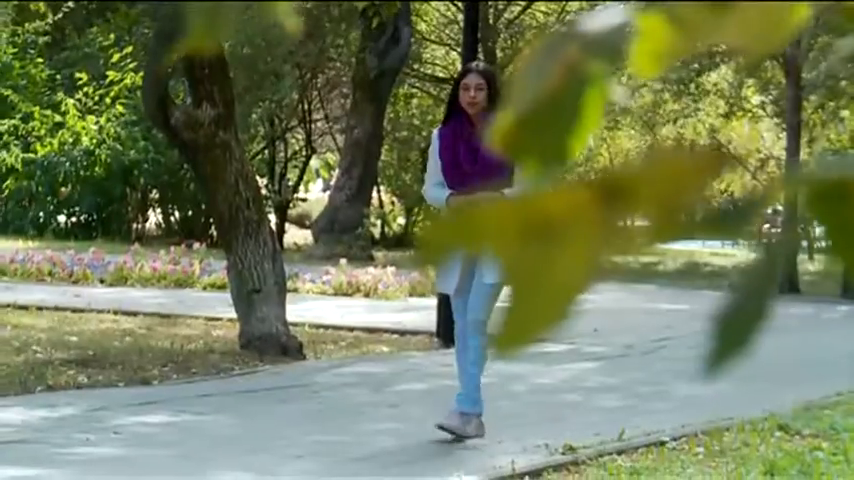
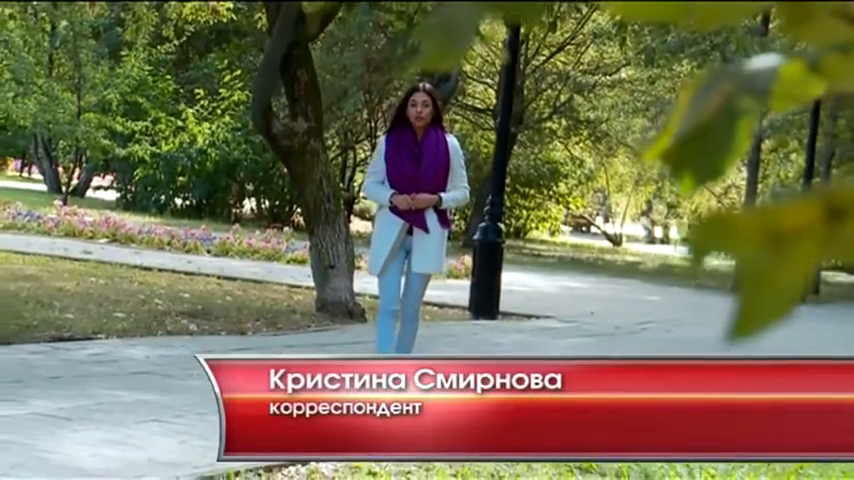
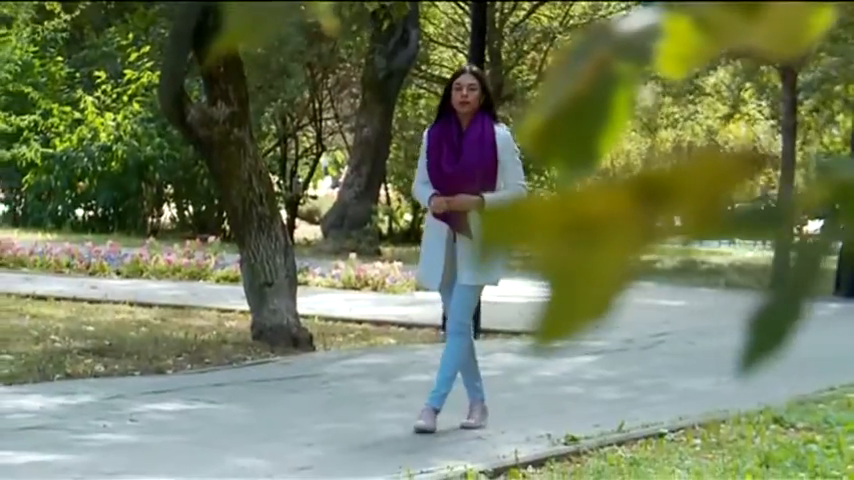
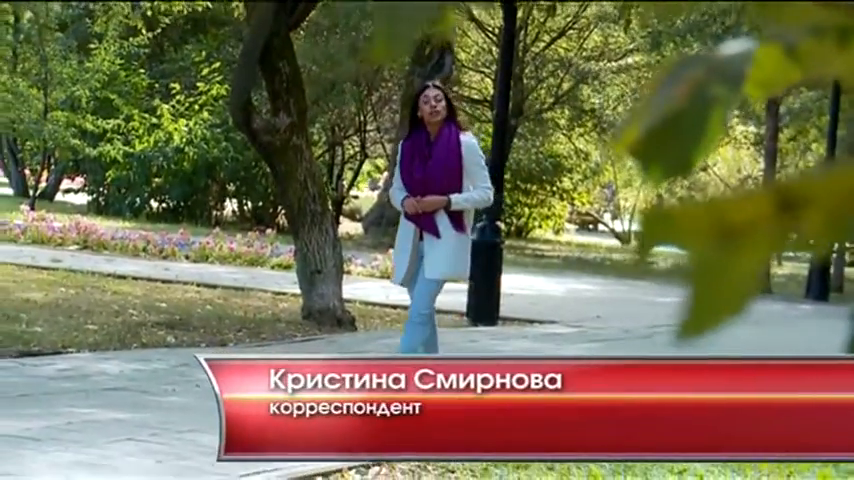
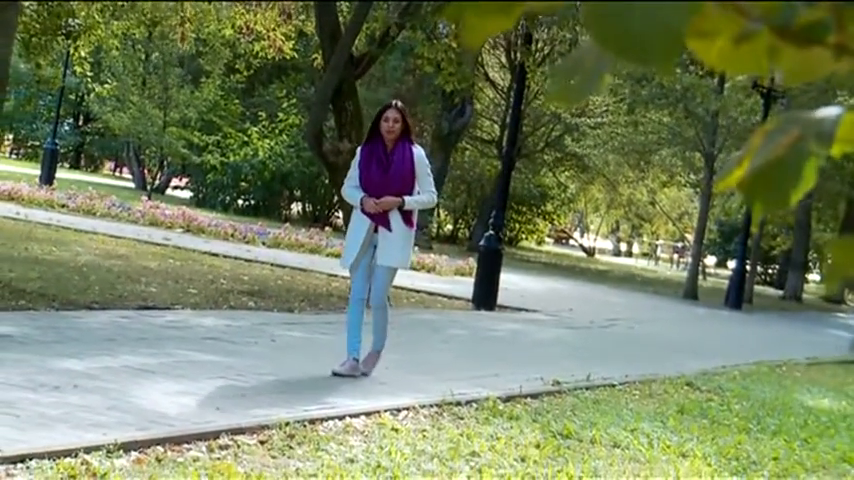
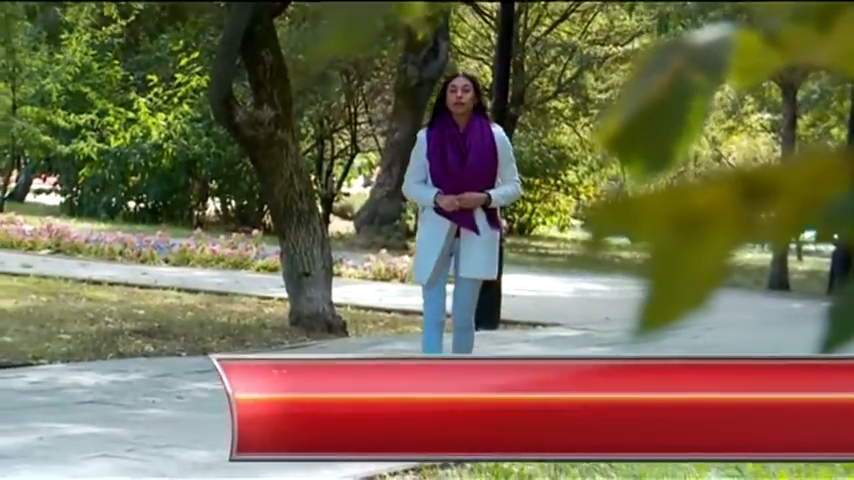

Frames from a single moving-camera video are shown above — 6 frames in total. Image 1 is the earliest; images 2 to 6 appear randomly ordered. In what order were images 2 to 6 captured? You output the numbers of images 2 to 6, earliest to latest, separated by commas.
3, 6, 4, 2, 5
